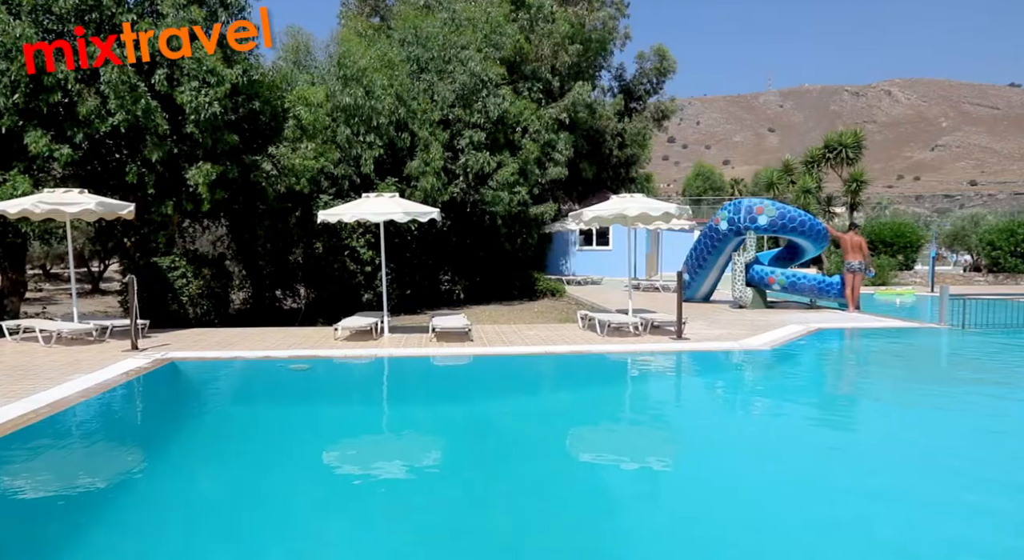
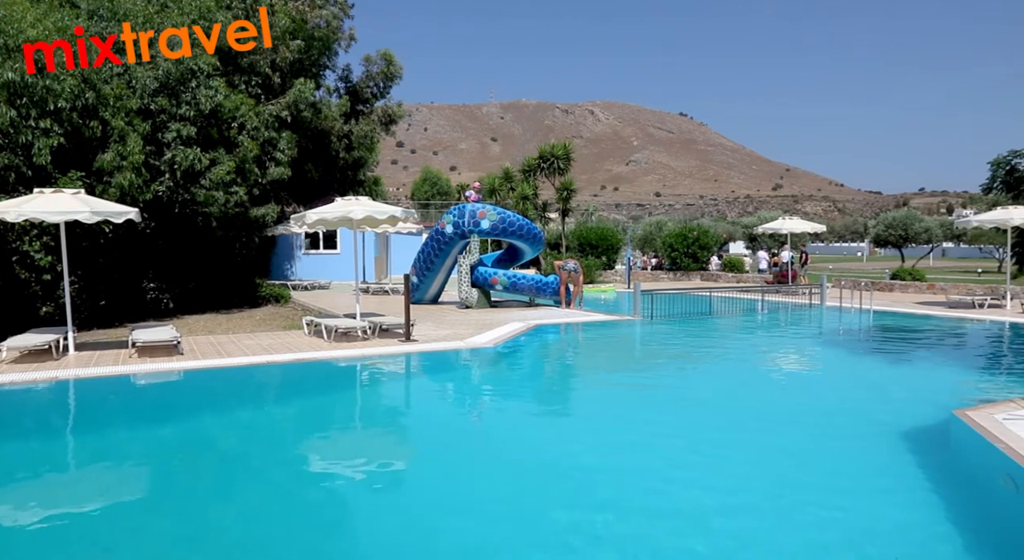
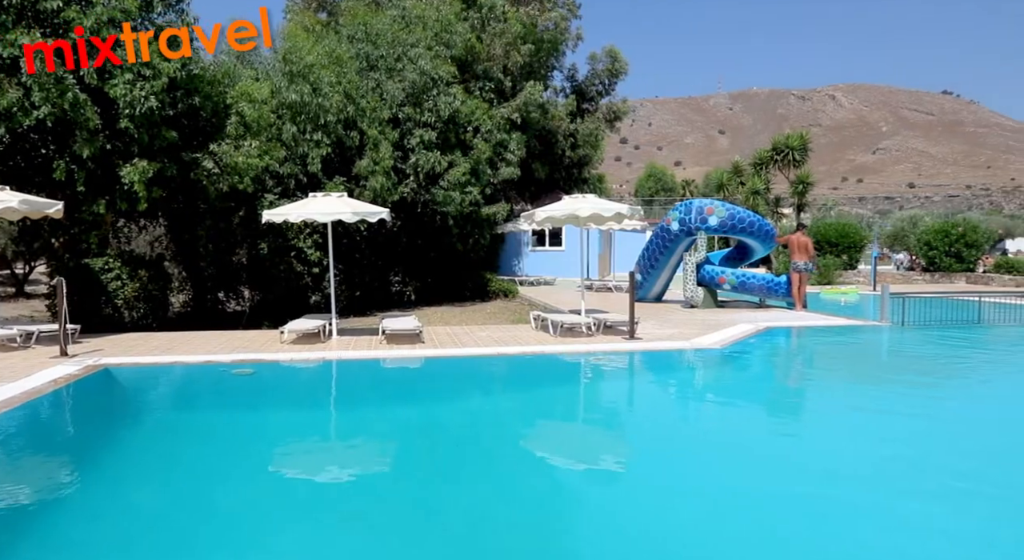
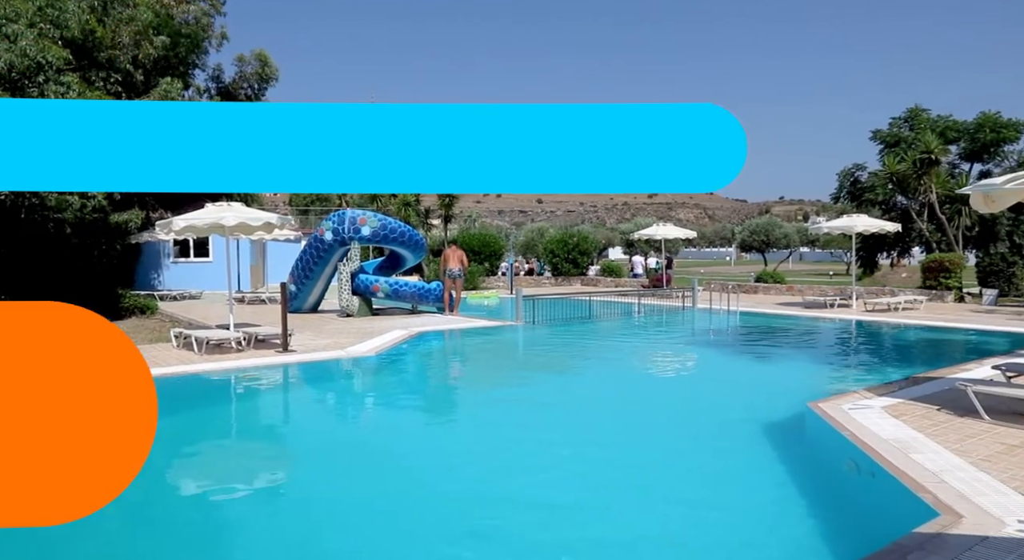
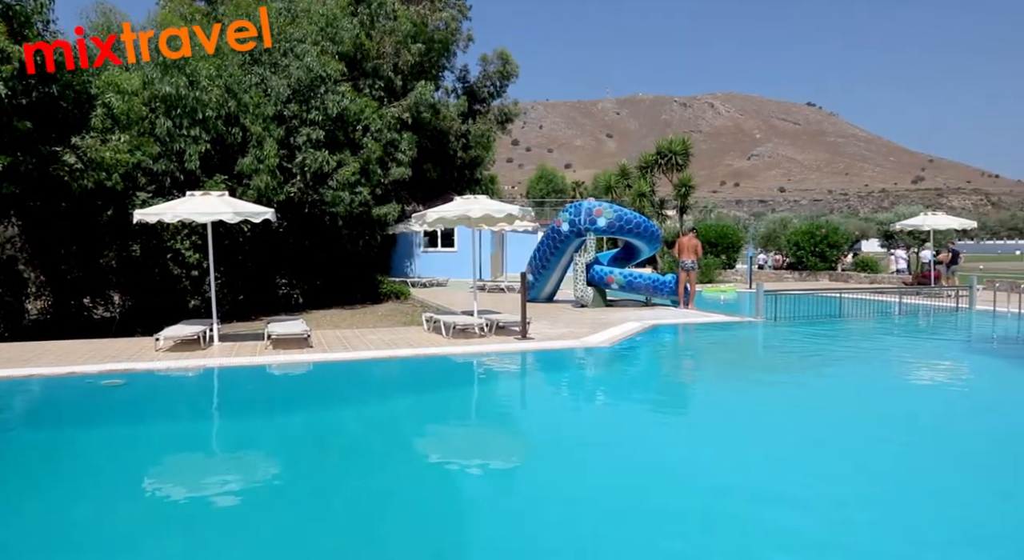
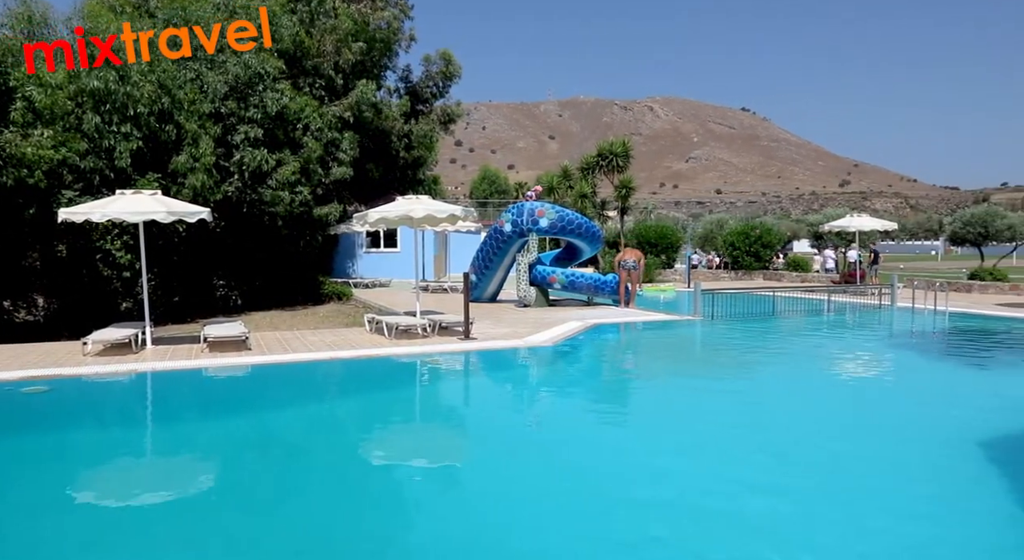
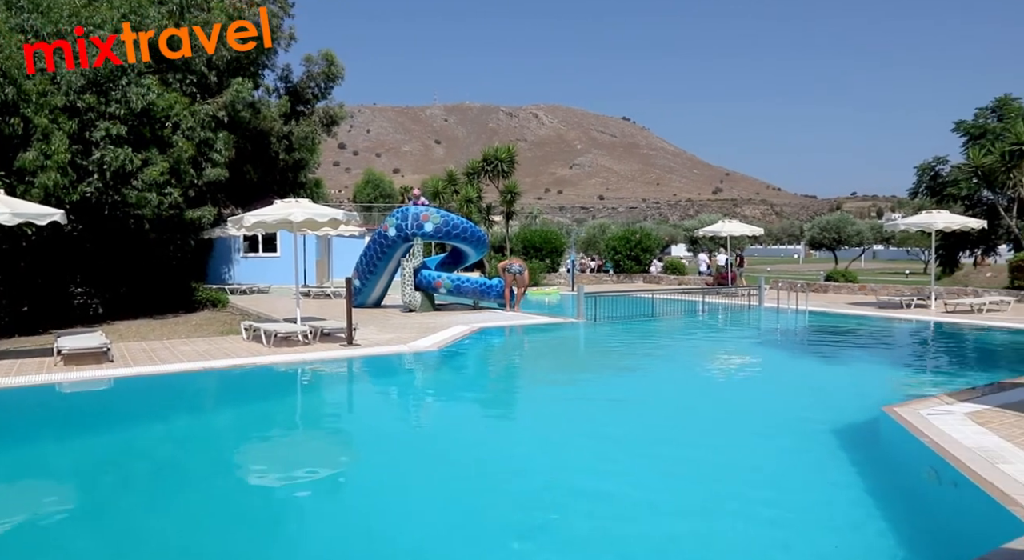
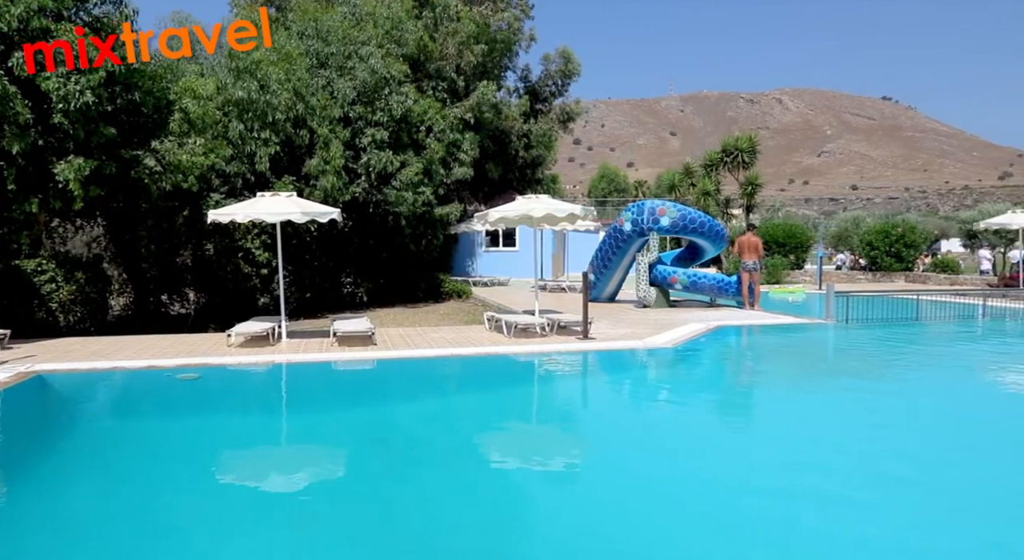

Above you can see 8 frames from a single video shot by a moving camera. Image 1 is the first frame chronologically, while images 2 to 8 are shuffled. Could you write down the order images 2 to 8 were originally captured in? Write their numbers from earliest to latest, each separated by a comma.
3, 8, 5, 6, 2, 7, 4
